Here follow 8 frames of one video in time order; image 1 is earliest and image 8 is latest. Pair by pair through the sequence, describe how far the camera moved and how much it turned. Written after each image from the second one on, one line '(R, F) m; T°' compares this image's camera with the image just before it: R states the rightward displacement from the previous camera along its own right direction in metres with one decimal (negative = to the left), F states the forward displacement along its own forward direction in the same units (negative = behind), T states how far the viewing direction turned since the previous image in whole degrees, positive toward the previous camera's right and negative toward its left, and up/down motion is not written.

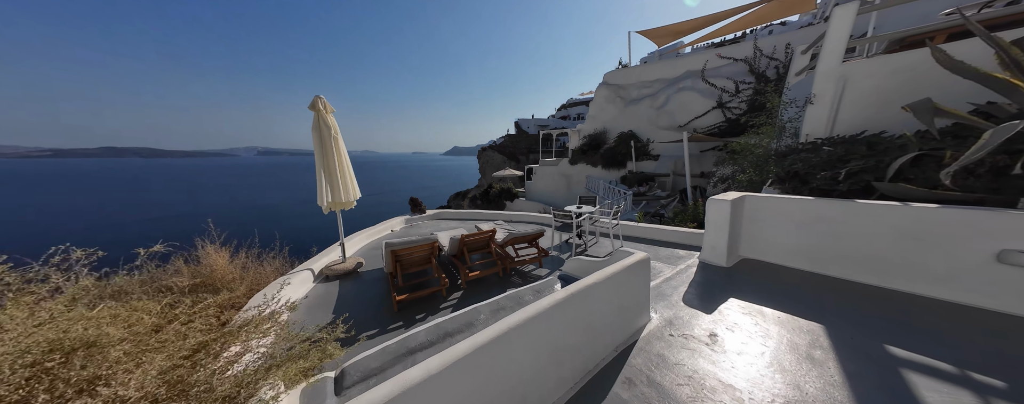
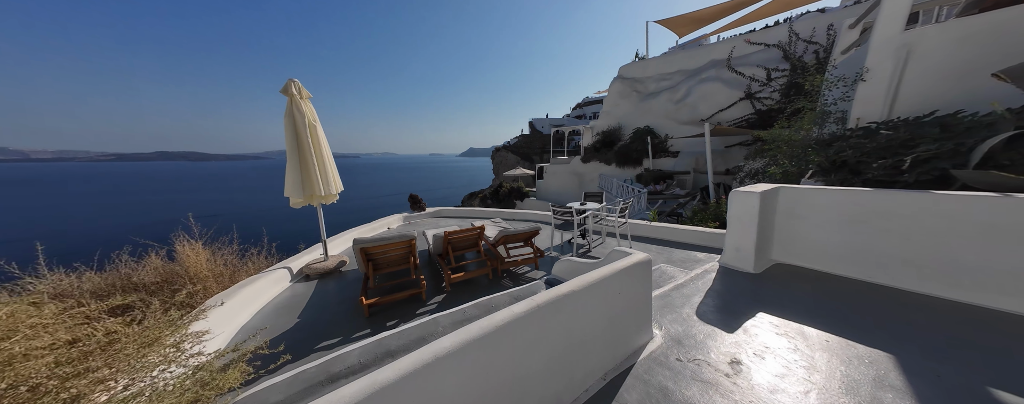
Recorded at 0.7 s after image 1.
(+0.3, +0.4) m; -4°
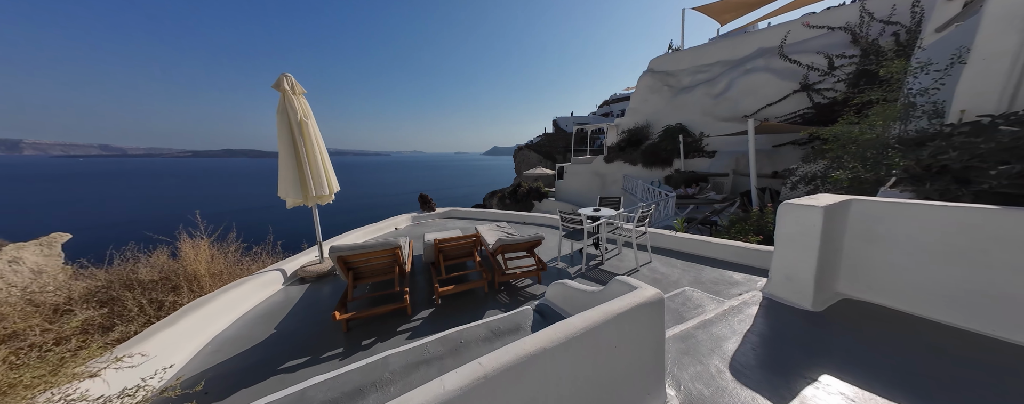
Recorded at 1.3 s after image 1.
(+0.3, +0.4) m; -5°
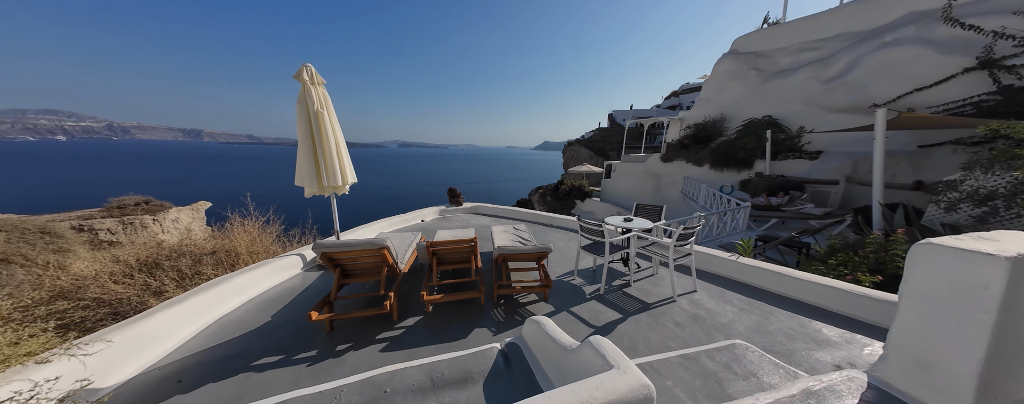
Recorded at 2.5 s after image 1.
(+0.5, +0.4) m; -11°
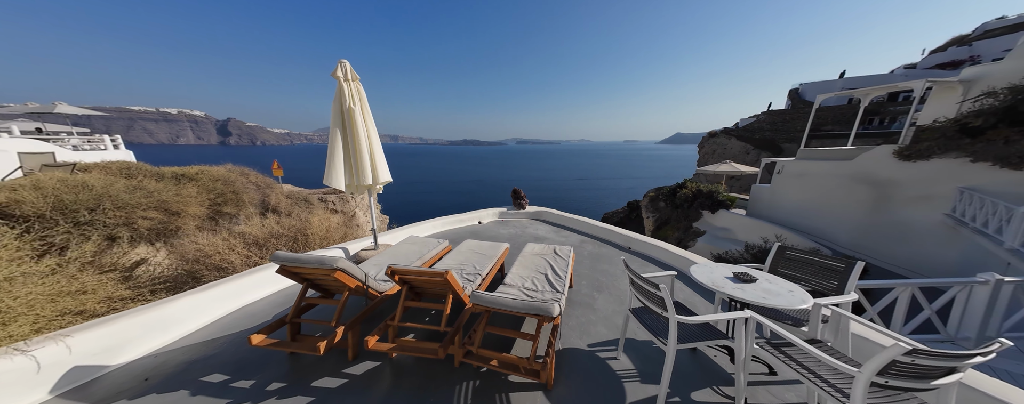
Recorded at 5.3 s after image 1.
(+0.8, +1.2) m; -26°
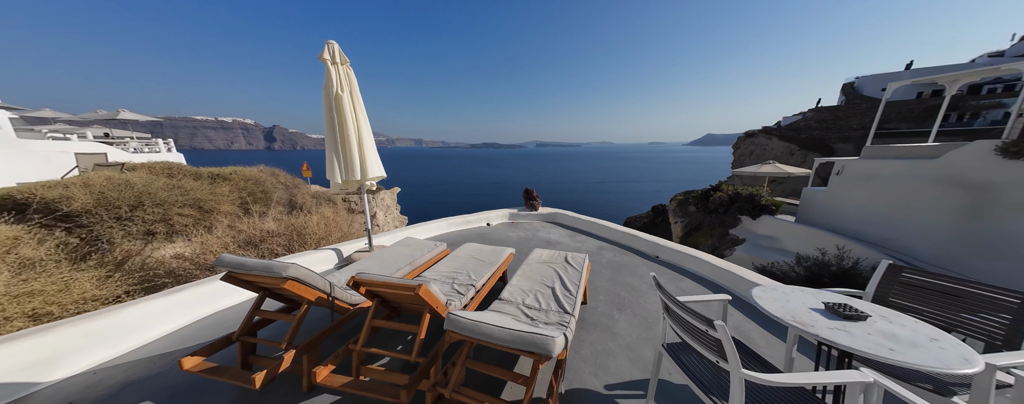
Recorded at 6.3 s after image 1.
(+0.2, +0.5) m; -5°
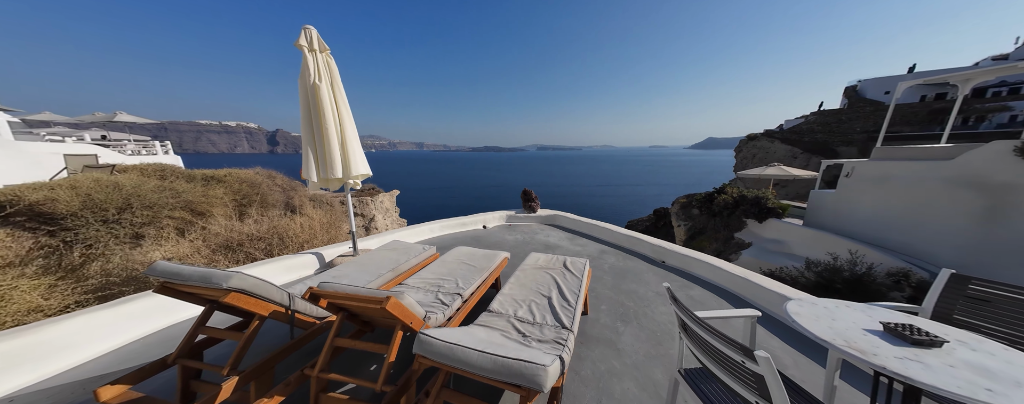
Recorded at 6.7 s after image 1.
(+0.1, +0.2) m; 0°
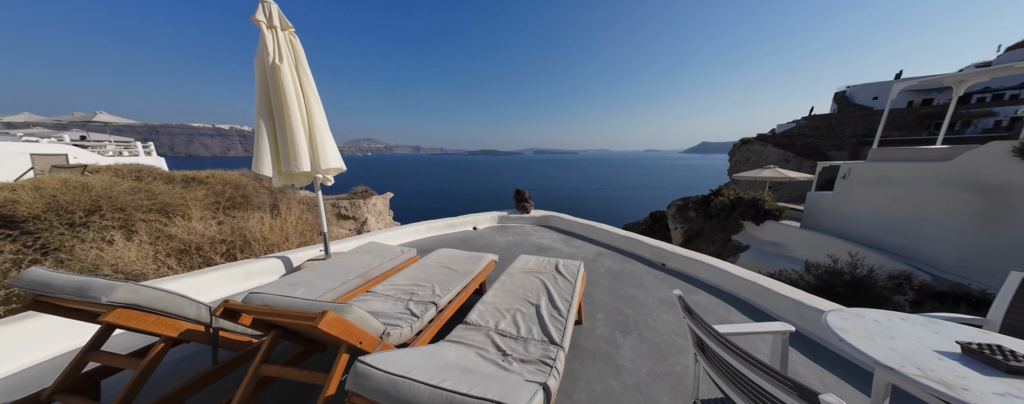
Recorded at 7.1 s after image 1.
(+0.1, +0.3) m; +1°
